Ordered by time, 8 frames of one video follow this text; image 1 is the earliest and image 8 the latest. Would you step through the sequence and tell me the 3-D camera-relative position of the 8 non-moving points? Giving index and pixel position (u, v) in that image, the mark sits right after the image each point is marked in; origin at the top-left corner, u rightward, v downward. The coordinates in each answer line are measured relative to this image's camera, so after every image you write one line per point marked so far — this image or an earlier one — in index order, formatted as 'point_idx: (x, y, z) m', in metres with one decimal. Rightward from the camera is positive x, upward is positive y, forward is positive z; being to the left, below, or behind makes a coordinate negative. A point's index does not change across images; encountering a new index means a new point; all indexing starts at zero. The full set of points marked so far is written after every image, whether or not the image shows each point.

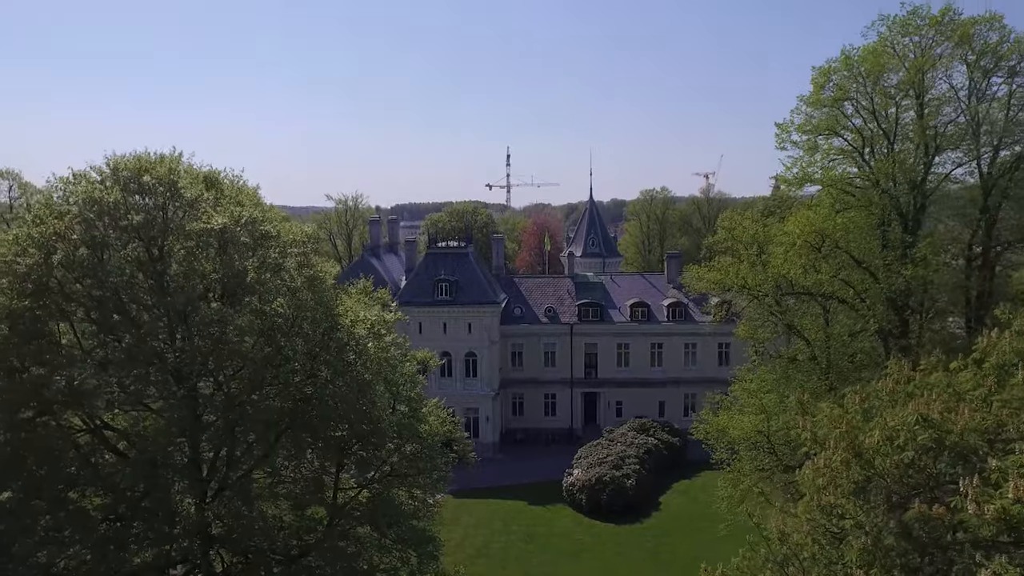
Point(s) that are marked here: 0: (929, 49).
0: (+9.0, +4.9, +15.5) m
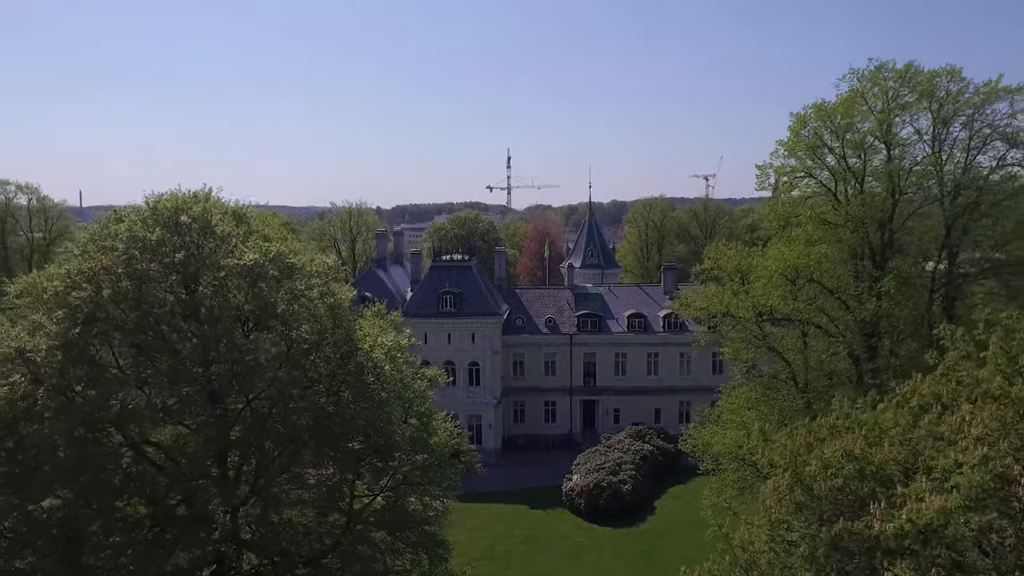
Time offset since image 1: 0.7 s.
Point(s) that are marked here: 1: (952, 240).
0: (+9.0, +4.3, +16.8) m
1: (+10.3, +0.9, +16.5) m
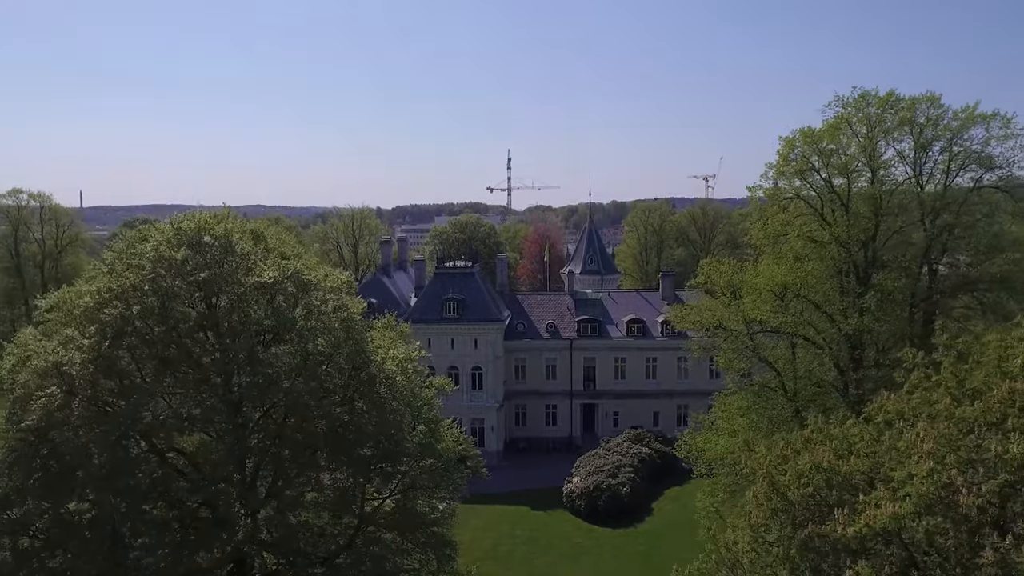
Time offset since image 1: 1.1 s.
0: (+9.1, +4.0, +17.7) m
1: (+10.3, +0.6, +17.4) m
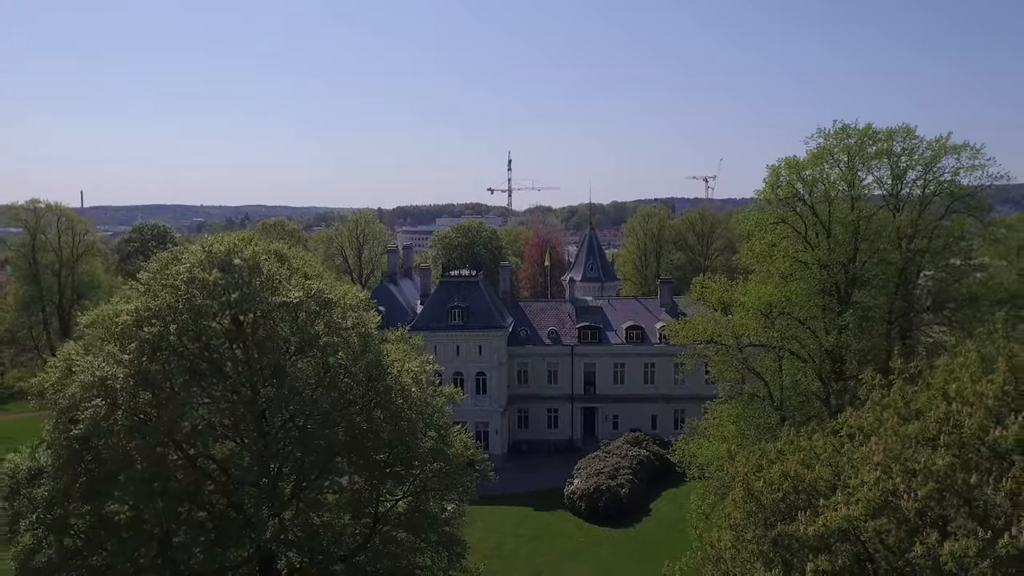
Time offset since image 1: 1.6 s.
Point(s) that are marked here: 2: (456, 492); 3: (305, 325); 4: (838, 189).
0: (+9.3, +3.6, +19.0) m
1: (+10.5, +0.2, +18.7) m
2: (-1.6, -5.7, +19.8) m
3: (-5.1, -0.9, +17.6) m
4: (+8.7, +2.7, +19.0) m
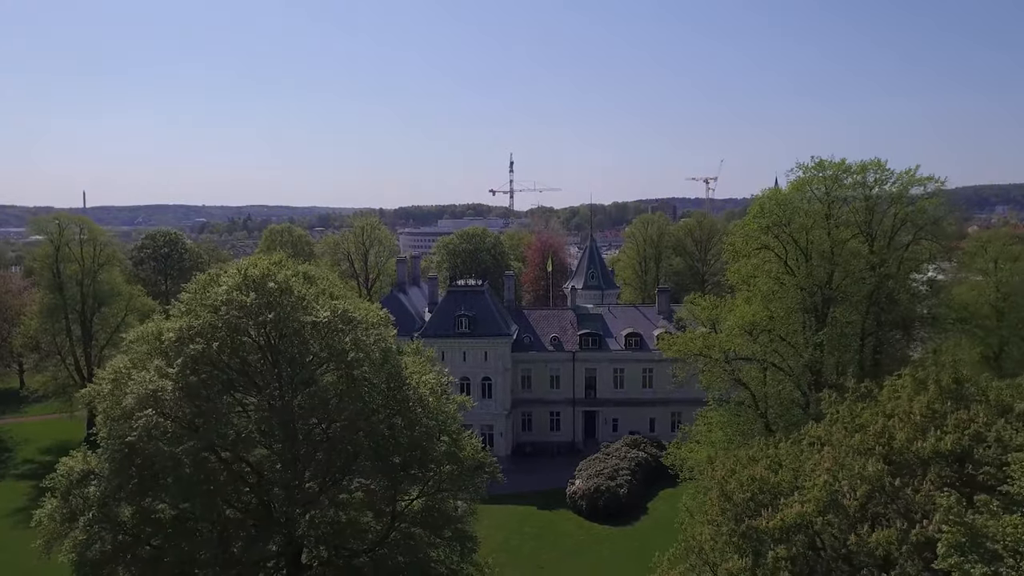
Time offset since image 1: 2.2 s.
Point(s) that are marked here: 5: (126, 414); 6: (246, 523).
0: (+9.5, +3.1, +20.8) m
1: (+10.7, -0.3, +20.5) m
2: (-1.4, -6.2, +21.6) m
3: (-4.9, -1.5, +19.4) m
4: (+8.9, +2.2, +20.8) m
5: (-10.1, -3.3, +18.6) m
6: (-7.3, -6.4, +18.6) m
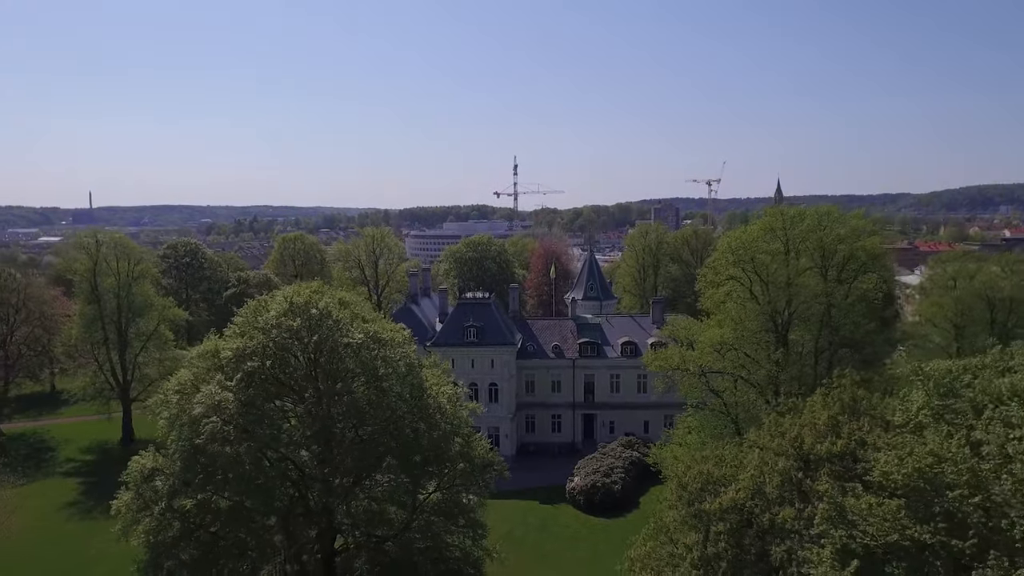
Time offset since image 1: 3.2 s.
0: (+9.6, +2.3, +24.1) m
1: (+10.9, -1.1, +23.8) m
2: (-1.2, -7.0, +25.0) m
3: (-4.8, -2.2, +22.8) m
4: (+9.1, +1.4, +24.1) m
5: (-10.0, -4.1, +22.0) m
6: (-7.2, -7.2, +22.0) m
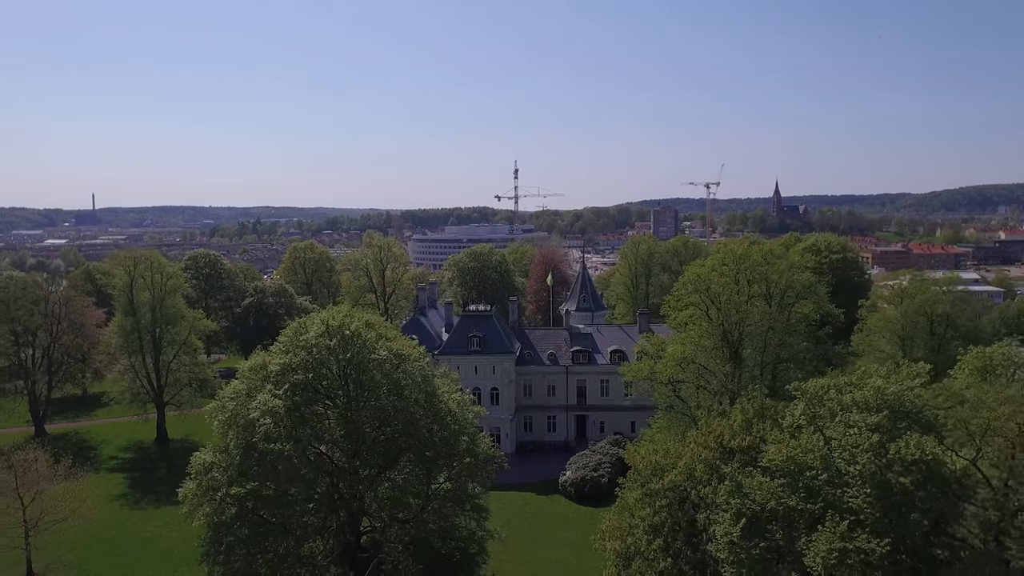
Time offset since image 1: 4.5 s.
0: (+9.6, +1.4, +28.8) m
1: (+10.8, -2.0, +28.5) m
2: (-1.3, -8.0, +29.7) m
3: (-4.8, -3.2, +27.5) m
4: (+9.0, +0.4, +28.8) m
5: (-10.0, -5.1, +26.8) m
6: (-7.3, -8.2, +26.7) m
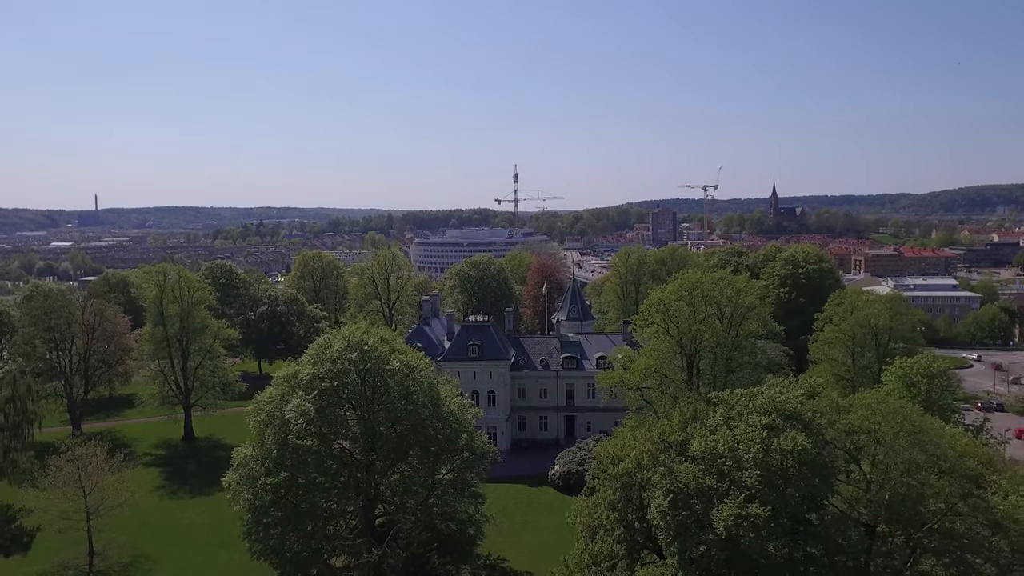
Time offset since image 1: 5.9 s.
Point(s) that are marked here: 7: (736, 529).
0: (+9.2, +0.4, +34.0) m
1: (+10.4, -3.0, +33.6) m
2: (-1.7, -8.9, +34.8) m
3: (-5.2, -4.2, +32.7) m
4: (+8.6, -0.5, +33.9) m
5: (-10.4, -6.0, +31.9) m
6: (-7.6, -9.1, +31.9) m
7: (+6.2, -6.7, +19.5) m
